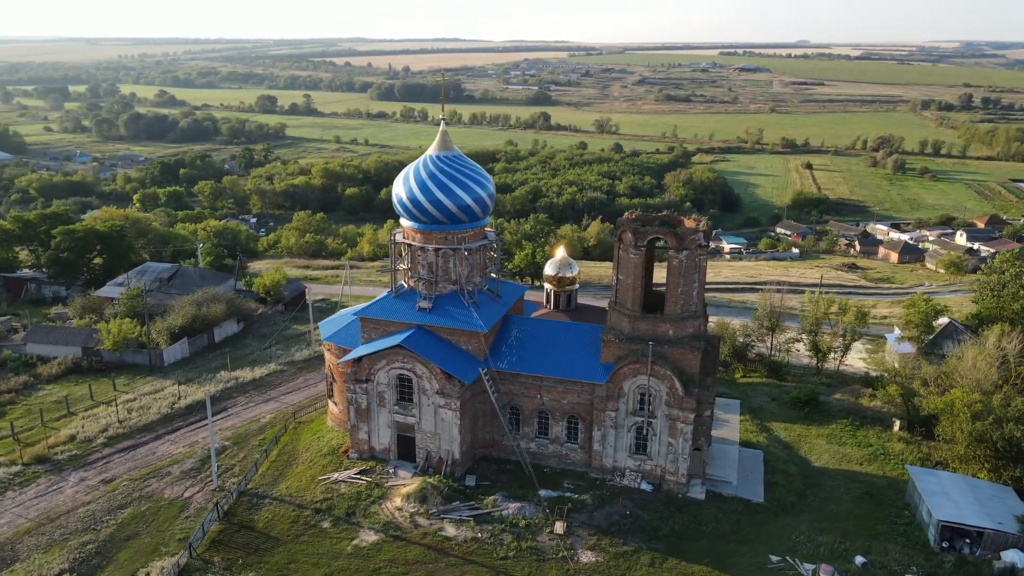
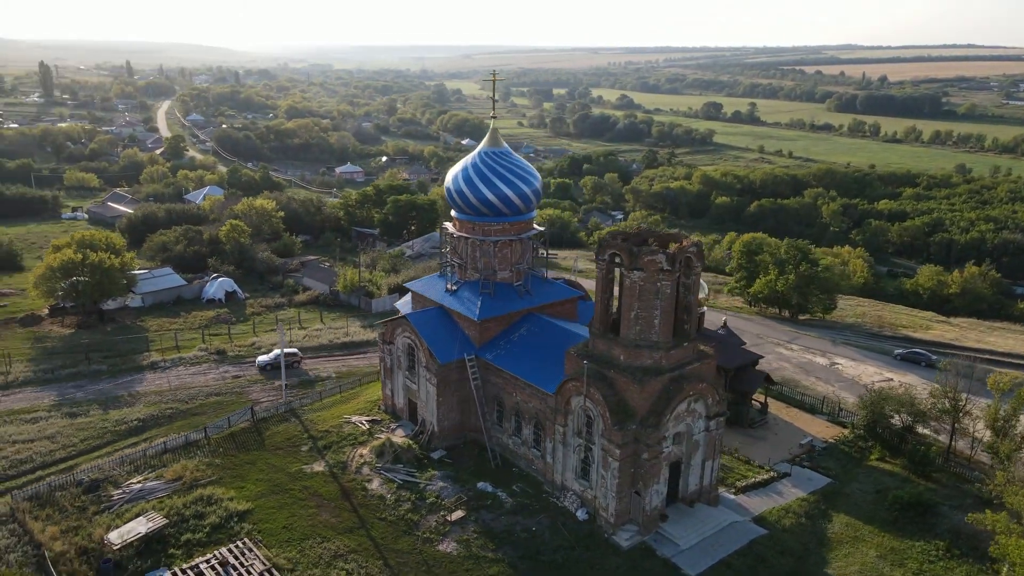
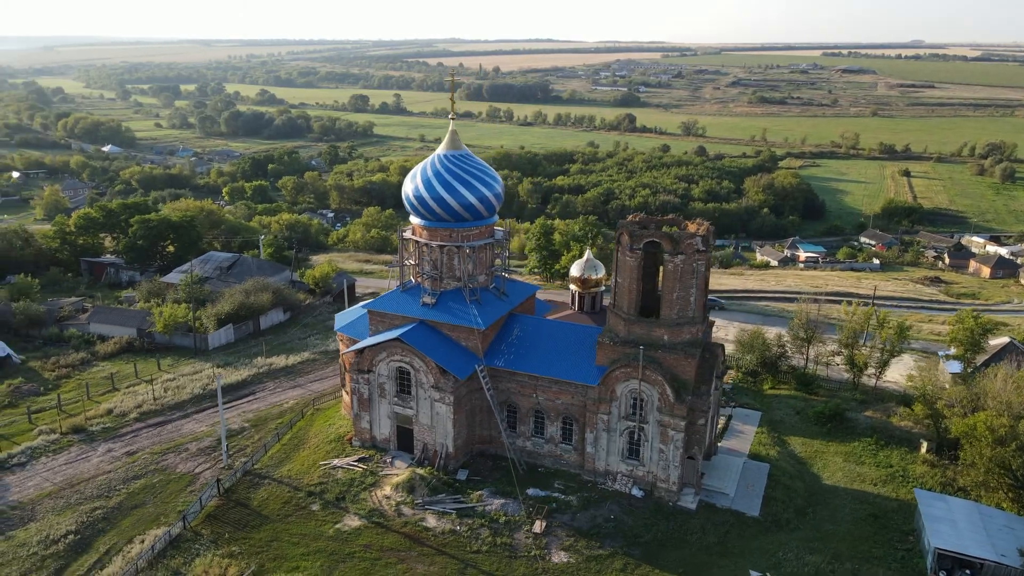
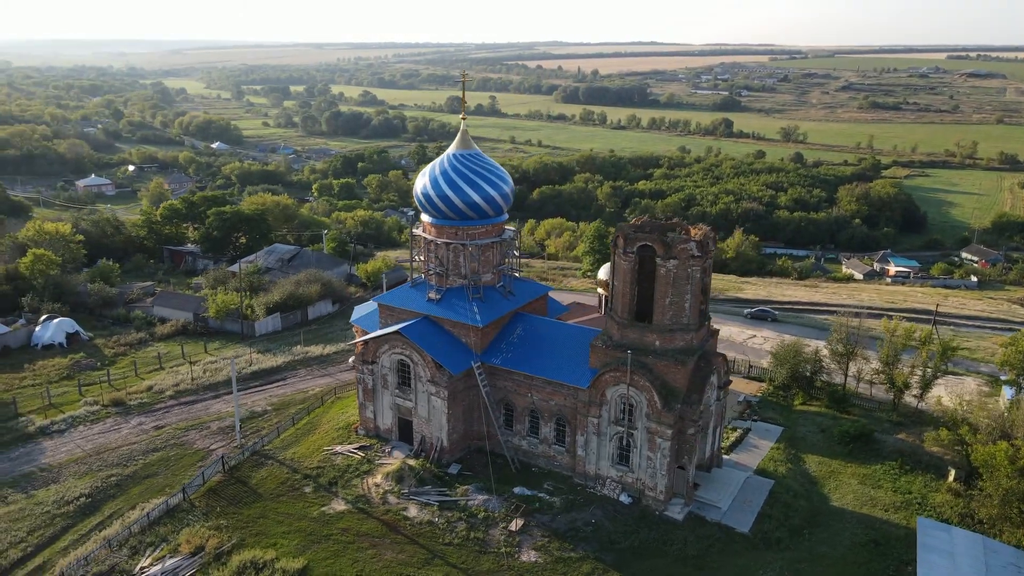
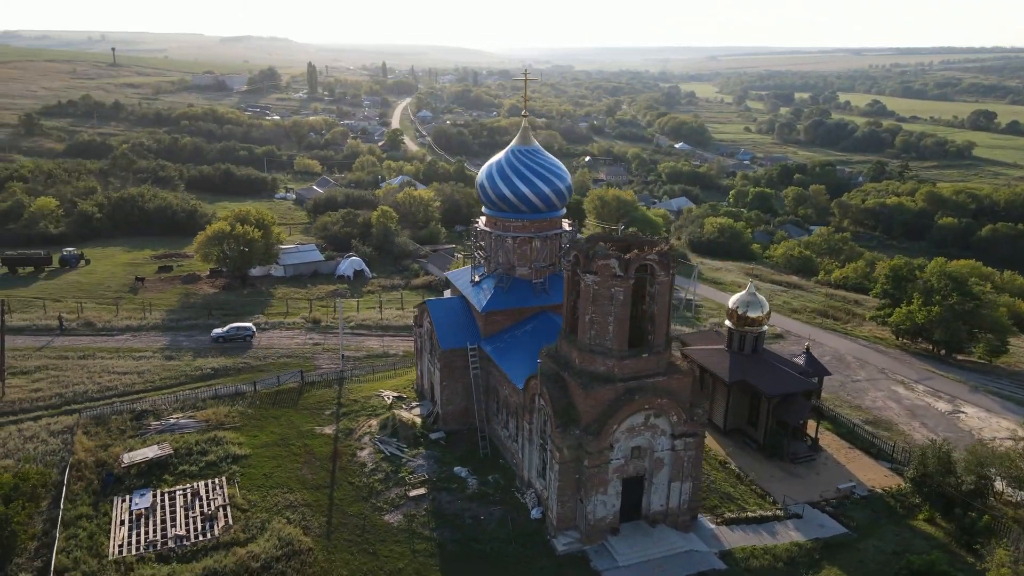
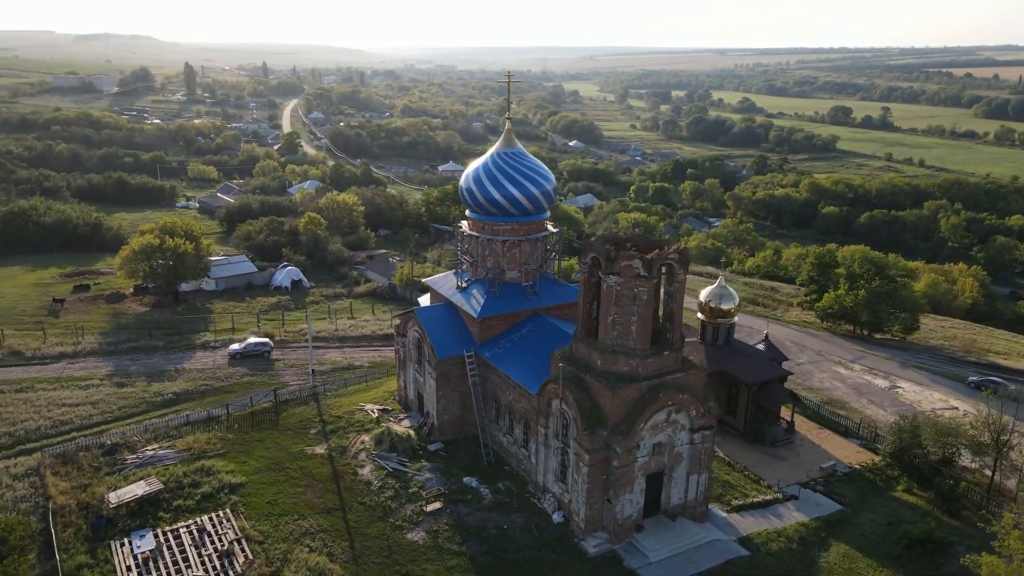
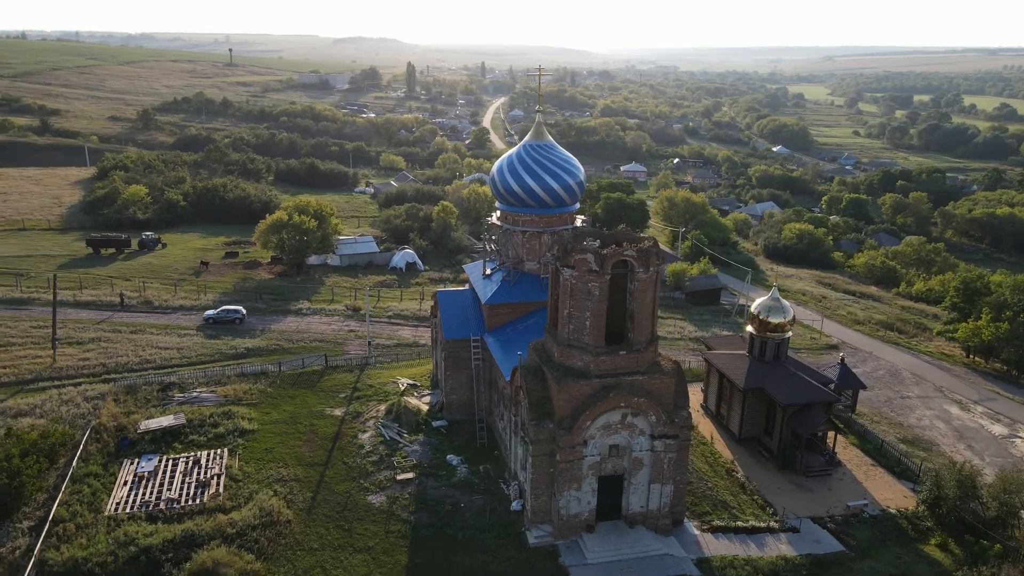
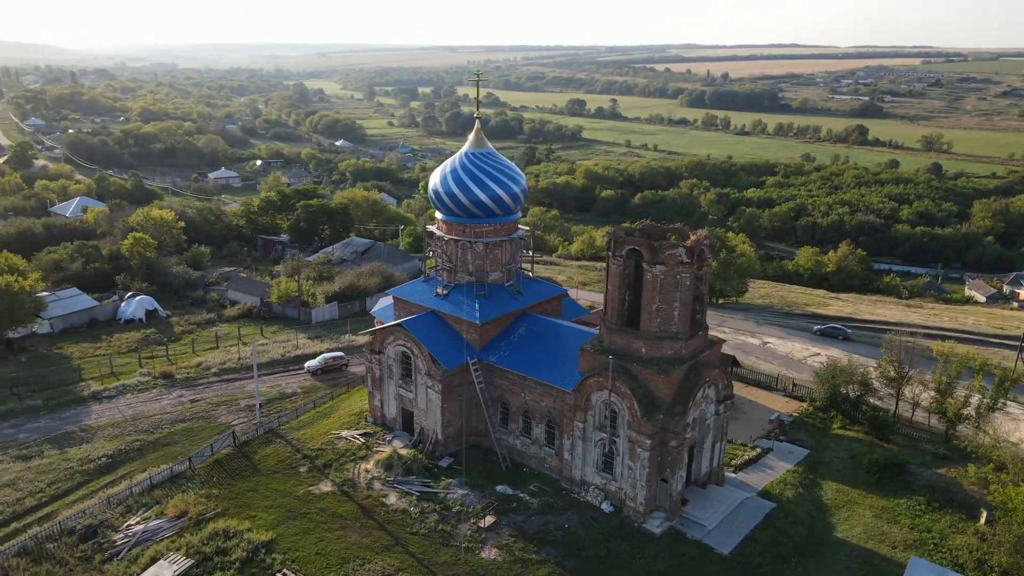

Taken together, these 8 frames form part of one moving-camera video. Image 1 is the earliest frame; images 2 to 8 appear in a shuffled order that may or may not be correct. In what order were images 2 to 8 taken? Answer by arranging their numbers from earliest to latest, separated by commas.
3, 4, 8, 2, 6, 5, 7
